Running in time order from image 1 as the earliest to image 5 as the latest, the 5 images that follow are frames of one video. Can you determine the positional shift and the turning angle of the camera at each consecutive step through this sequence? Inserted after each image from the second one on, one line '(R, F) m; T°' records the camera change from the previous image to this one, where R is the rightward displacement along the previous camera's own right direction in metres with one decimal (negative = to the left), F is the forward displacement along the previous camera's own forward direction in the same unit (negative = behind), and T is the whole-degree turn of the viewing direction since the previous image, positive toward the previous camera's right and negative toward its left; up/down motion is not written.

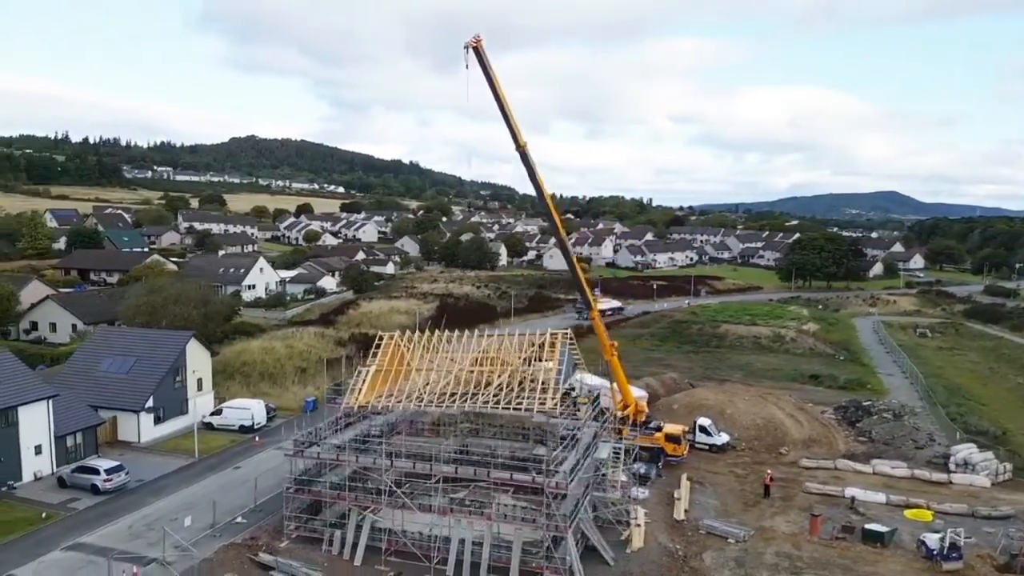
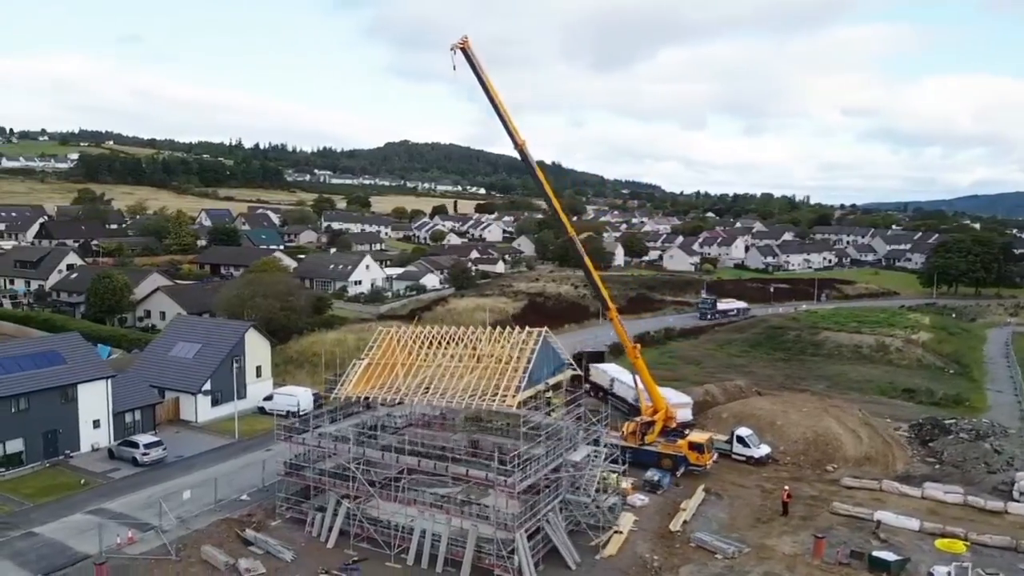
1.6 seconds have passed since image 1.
(+4.1, +0.3) m; -11°
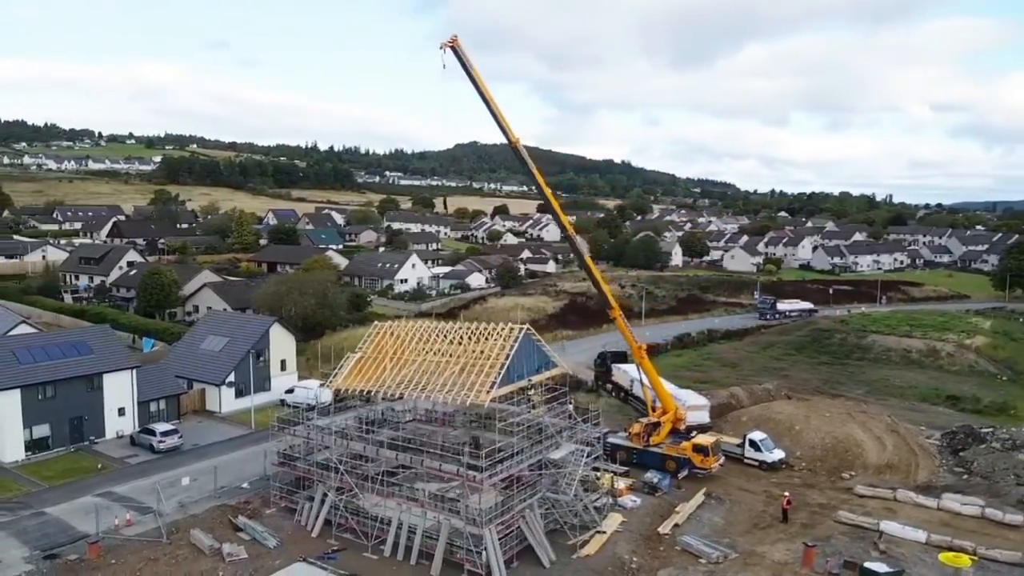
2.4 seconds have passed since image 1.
(+2.2, 0.0) m; -6°
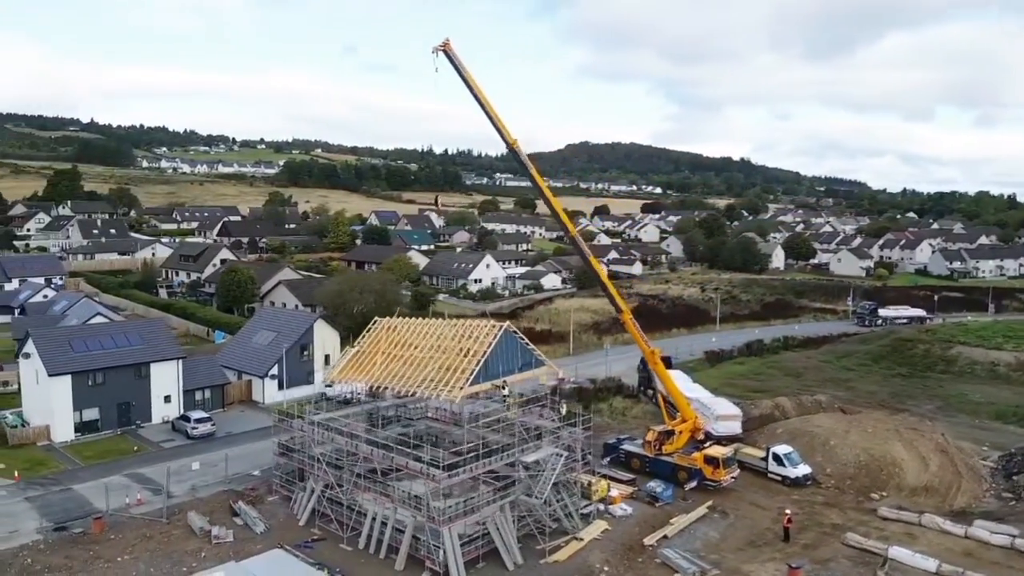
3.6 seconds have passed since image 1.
(+3.3, +0.2) m; -9°
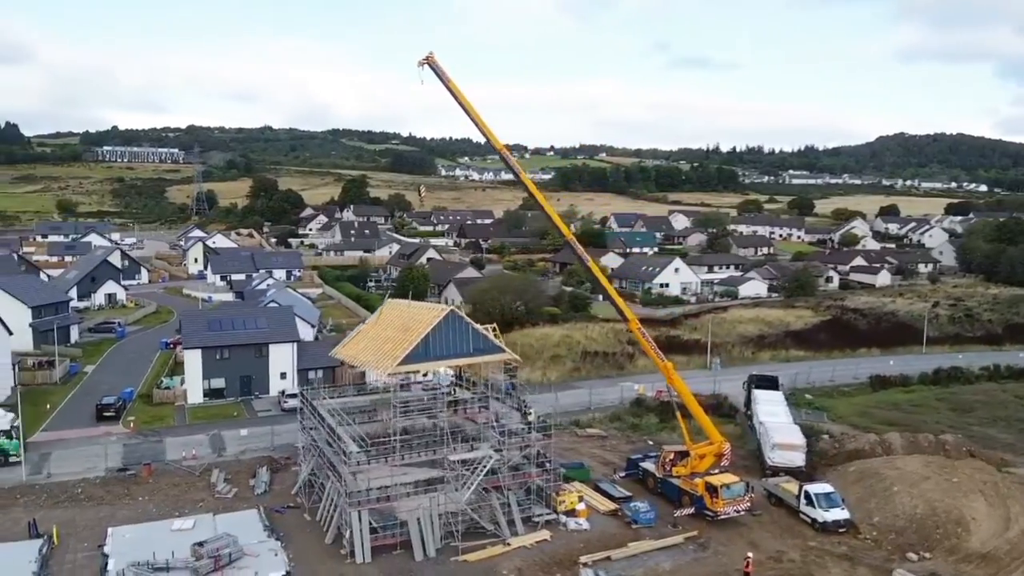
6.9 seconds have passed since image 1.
(+8.6, +1.5) m; -23°
